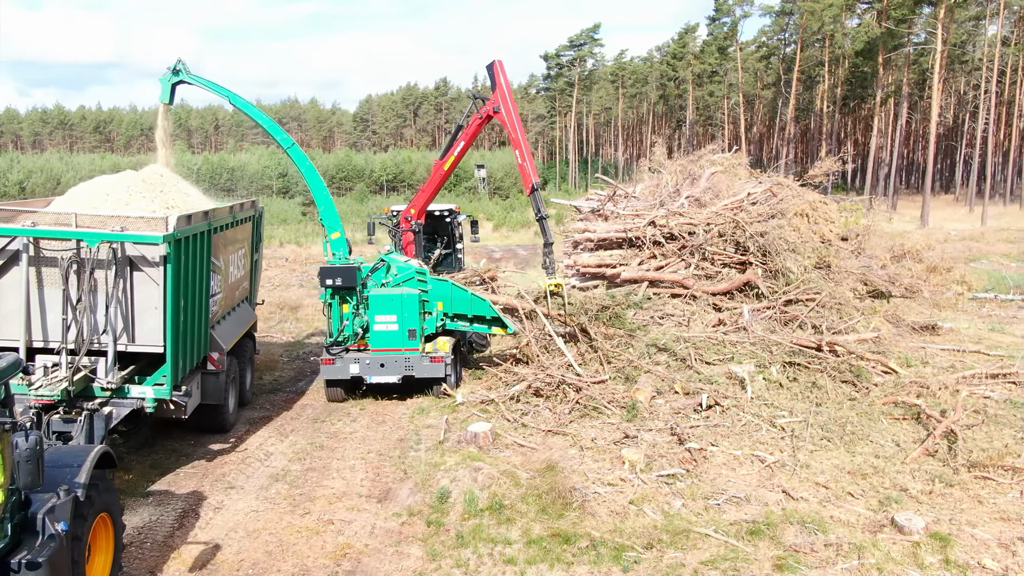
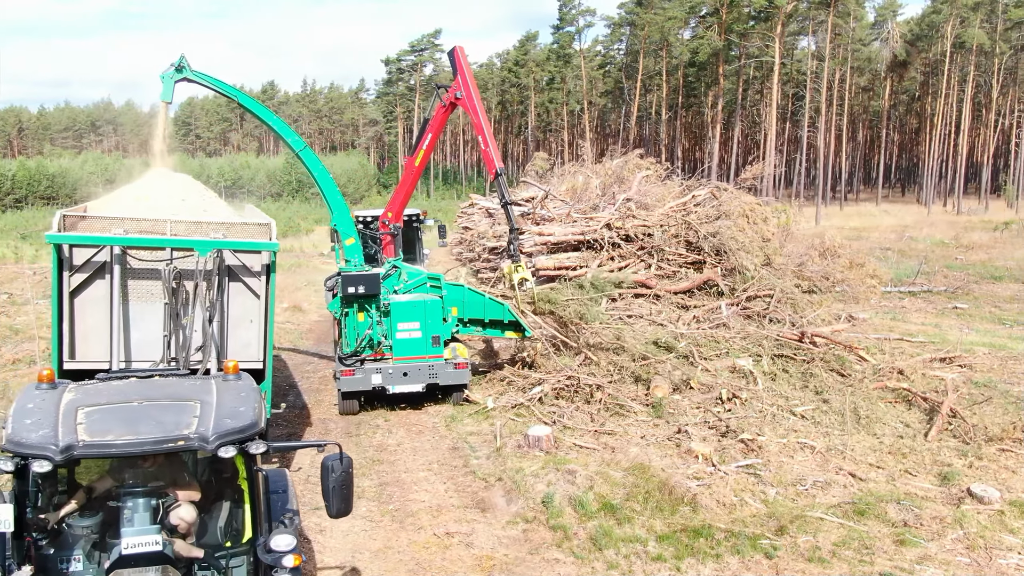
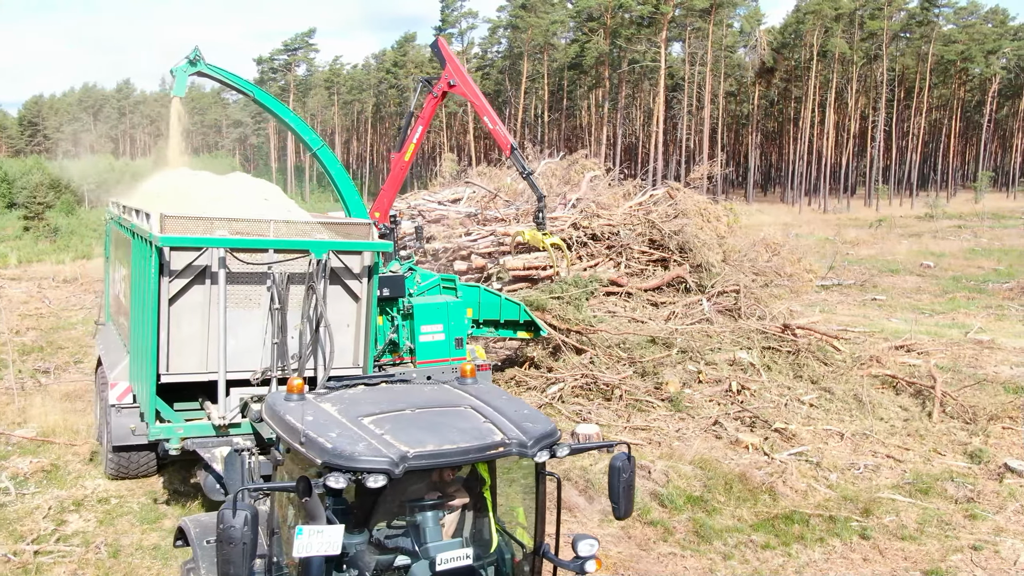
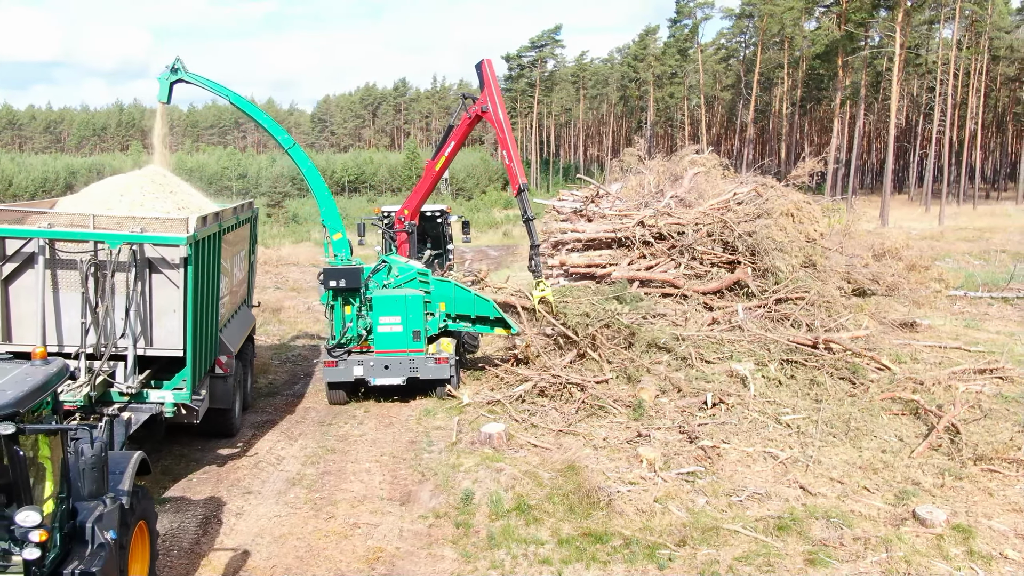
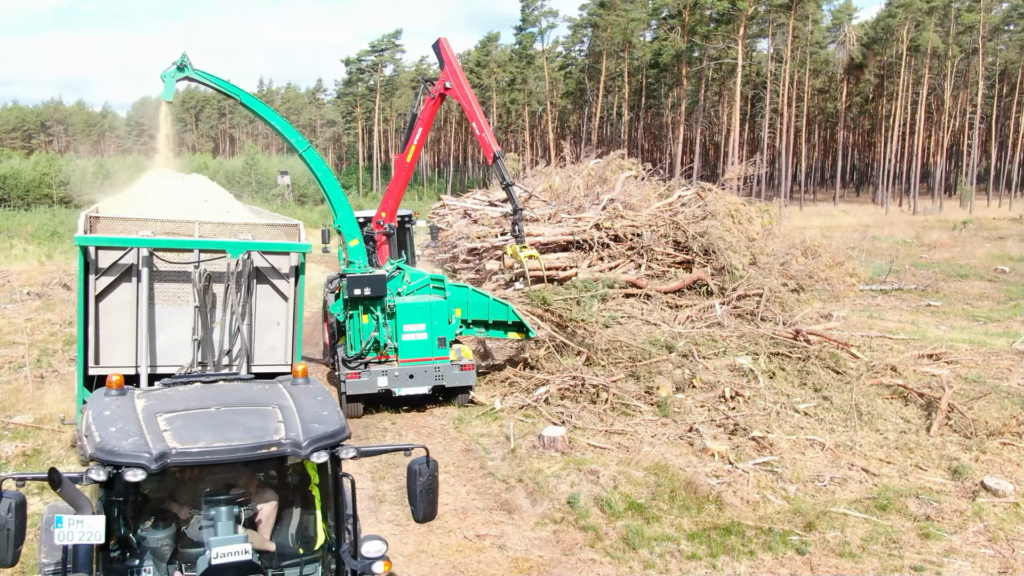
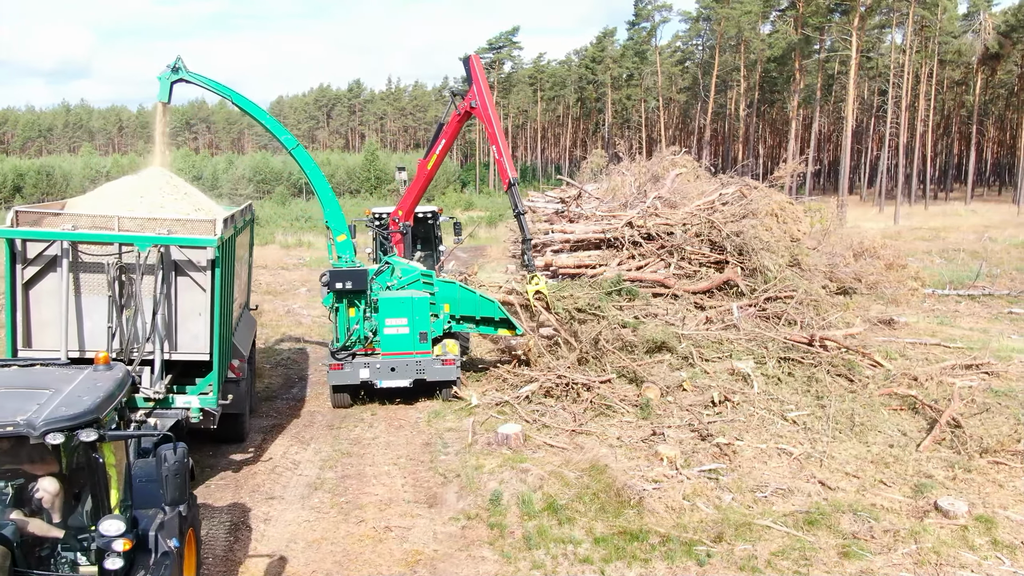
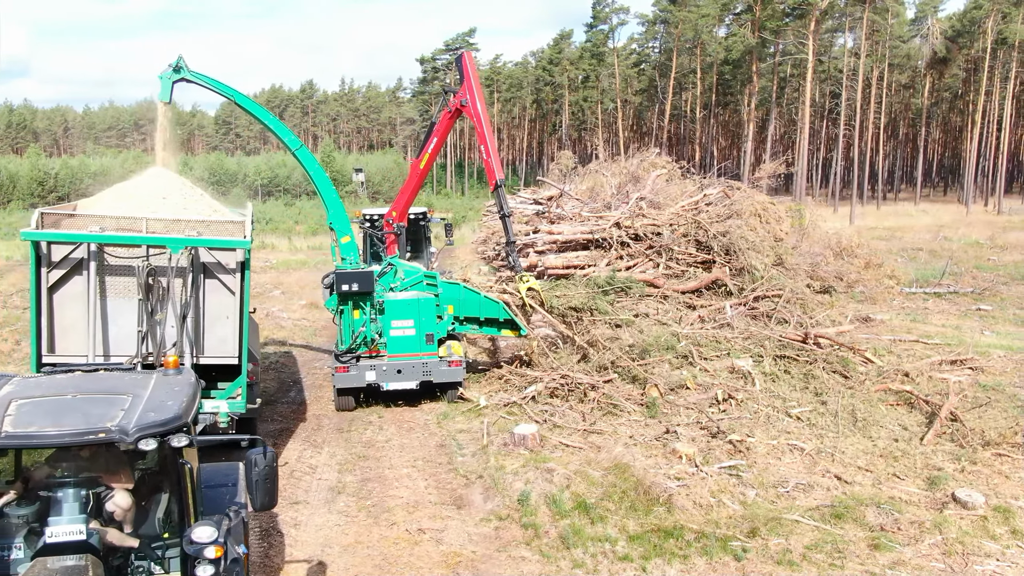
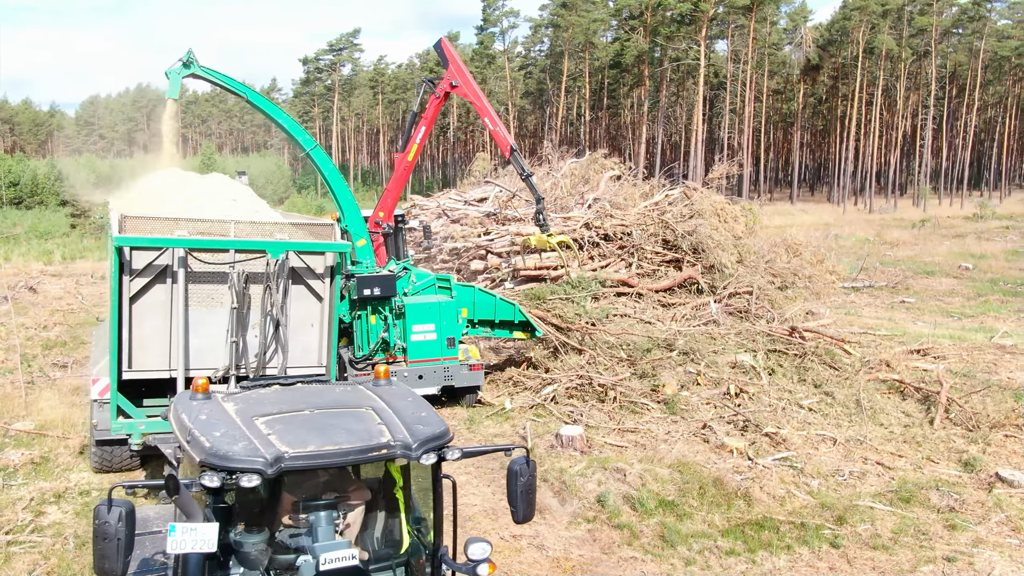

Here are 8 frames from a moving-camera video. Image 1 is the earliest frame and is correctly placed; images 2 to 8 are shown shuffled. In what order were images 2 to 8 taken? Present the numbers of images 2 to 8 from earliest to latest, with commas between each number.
4, 6, 7, 2, 5, 8, 3
